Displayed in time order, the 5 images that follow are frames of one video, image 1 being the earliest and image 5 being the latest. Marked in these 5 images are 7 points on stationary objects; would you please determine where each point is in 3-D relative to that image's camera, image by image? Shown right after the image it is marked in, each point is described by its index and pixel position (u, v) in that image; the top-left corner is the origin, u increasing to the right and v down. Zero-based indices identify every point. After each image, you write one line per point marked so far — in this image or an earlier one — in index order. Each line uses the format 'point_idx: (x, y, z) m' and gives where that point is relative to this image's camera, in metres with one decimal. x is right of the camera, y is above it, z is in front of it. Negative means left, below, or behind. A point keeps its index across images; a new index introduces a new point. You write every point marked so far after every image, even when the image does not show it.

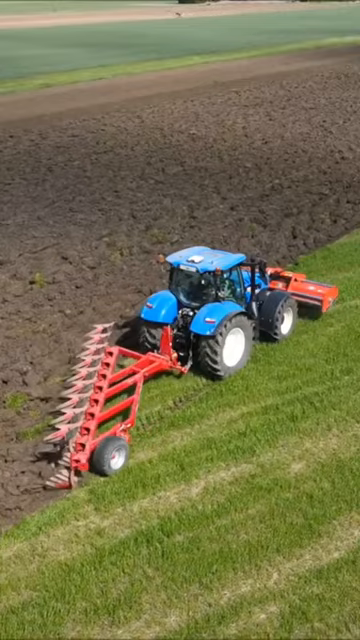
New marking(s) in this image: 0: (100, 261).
0: (-1.7, +1.3, +17.6) m
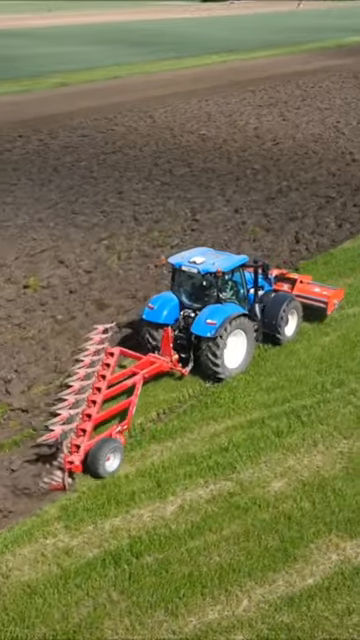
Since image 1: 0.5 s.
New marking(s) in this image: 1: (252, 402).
0: (-1.7, +1.2, +17.3) m
1: (+1.0, -1.1, +11.3) m
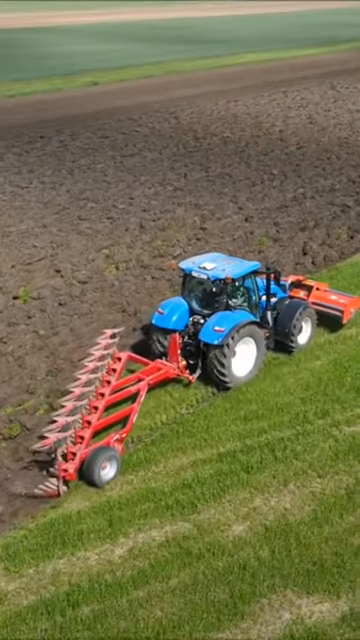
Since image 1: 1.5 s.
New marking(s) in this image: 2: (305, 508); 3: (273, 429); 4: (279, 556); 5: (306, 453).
0: (-1.8, +0.9, +16.7) m
1: (+0.6, -1.5, +10.6) m
2: (+1.4, -2.1, +9.1) m
3: (+1.2, -1.4, +10.7) m
4: (+1.0, -2.4, +8.3) m
5: (+1.6, -1.7, +10.1) m
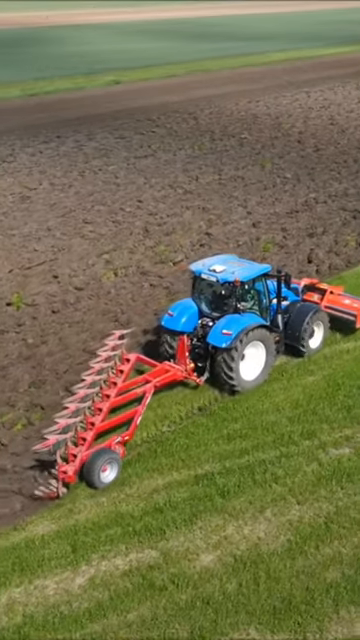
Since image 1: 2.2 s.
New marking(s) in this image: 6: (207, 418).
0: (-1.8, +0.8, +16.4) m
1: (+0.3, -1.7, +10.2) m
2: (+1.1, -2.3, +8.6) m
3: (+0.9, -1.6, +10.2) m
4: (+0.6, -2.6, +7.9) m
5: (+1.3, -1.9, +9.6) m
6: (+0.4, -1.3, +11.0) m
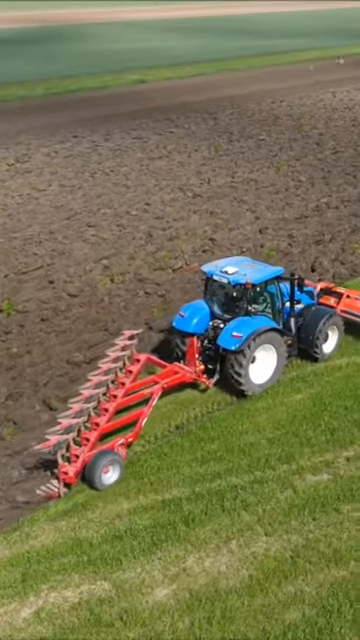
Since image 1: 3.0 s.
0: (-1.8, +0.6, +16.0) m
1: (0.0, -1.9, +9.7) m
2: (+0.6, -2.5, +8.2) m
3: (+0.6, -1.8, +9.8) m
4: (+0.2, -2.8, +7.4) m
5: (+0.9, -2.1, +9.2) m
6: (0.0, -1.5, +10.6) m
